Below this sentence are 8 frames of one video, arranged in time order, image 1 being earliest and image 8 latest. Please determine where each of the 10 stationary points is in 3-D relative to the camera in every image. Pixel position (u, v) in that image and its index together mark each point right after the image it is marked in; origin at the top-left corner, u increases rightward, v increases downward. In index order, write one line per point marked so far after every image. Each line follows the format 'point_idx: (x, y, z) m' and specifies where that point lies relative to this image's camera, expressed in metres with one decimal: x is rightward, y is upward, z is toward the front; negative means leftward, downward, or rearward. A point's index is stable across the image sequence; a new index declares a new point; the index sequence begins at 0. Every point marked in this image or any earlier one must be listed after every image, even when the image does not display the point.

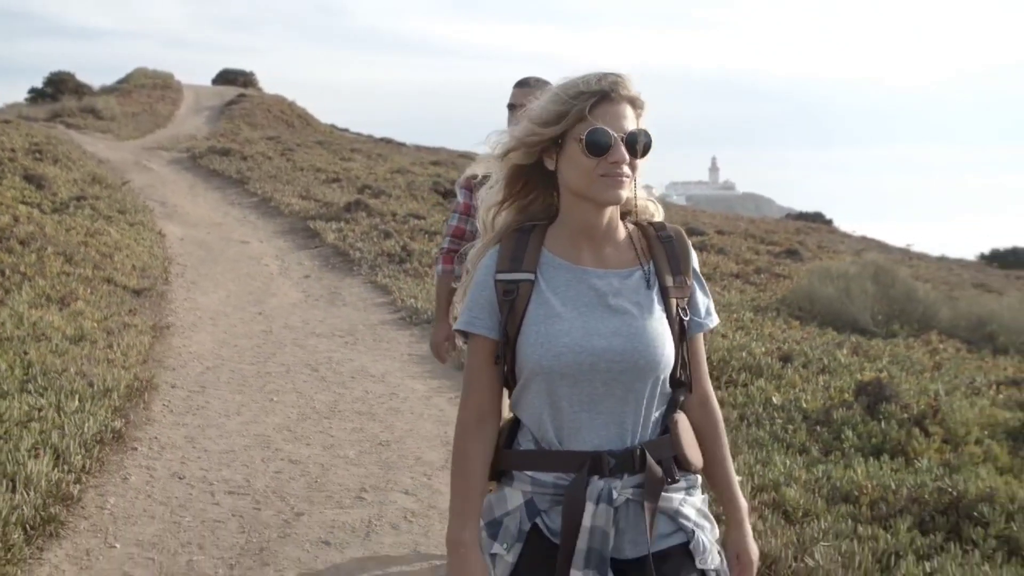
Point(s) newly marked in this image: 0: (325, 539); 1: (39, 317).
0: (-0.6, -0.9, +4.6) m
1: (-3.0, -0.2, +8.5) m
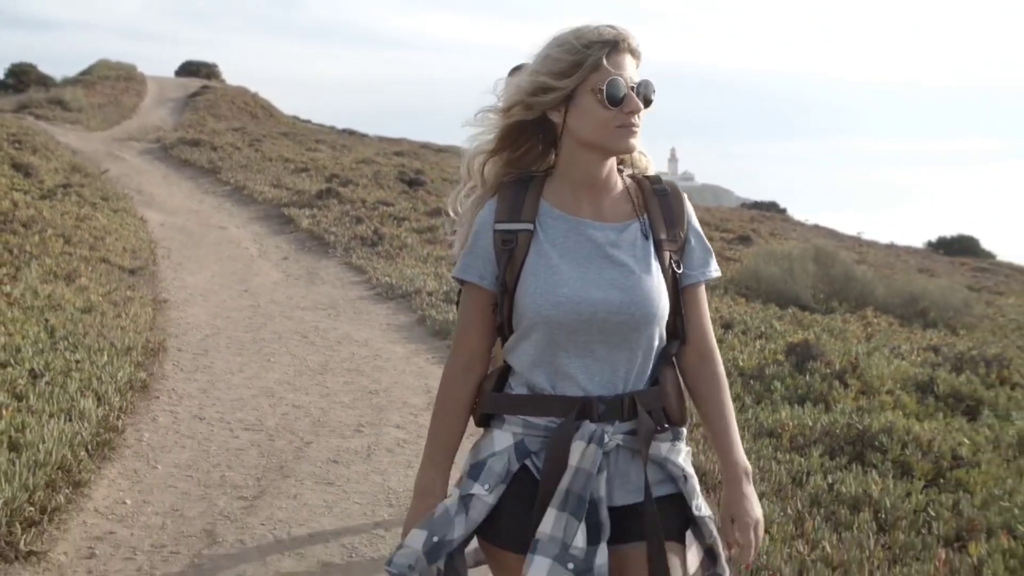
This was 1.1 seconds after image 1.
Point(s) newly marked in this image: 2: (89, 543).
0: (-0.7, -0.7, +5.6) m
1: (-3.2, 0.0, +9.4) m
2: (-1.4, -0.8, +4.4) m
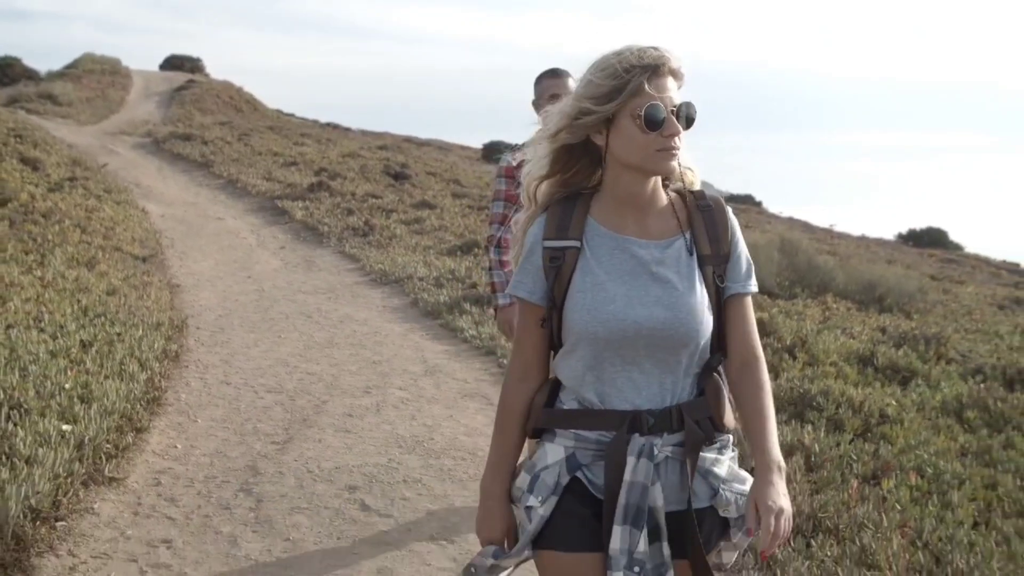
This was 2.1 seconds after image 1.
0: (-0.8, -0.6, +6.5) m
1: (-3.3, +0.1, +10.3) m
2: (-1.4, -0.7, +5.4) m
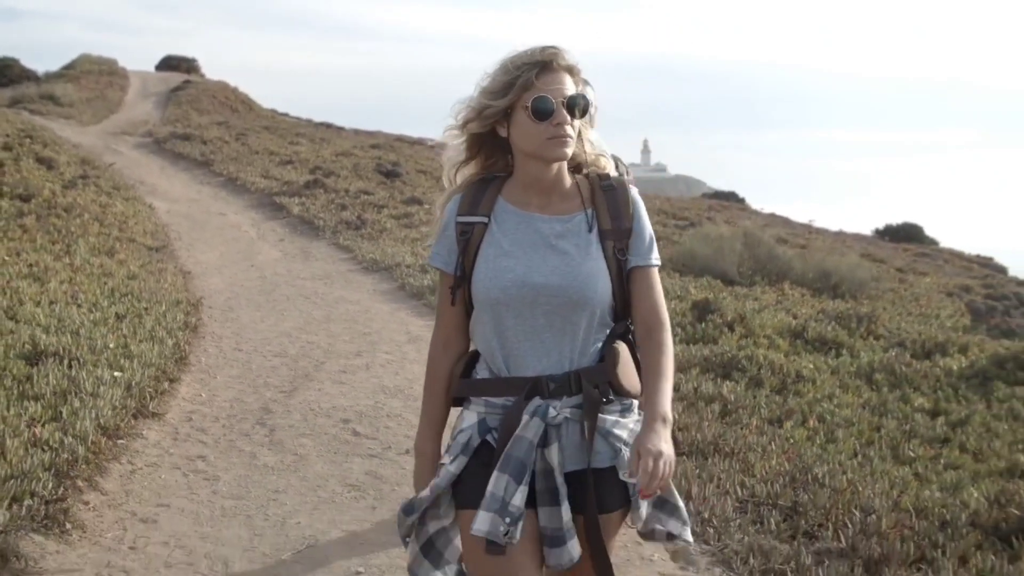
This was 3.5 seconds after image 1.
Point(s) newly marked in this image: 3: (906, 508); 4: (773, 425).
0: (-1.0, -0.5, +7.8) m
1: (-3.5, +0.2, +11.6) m
2: (-1.6, -0.6, +6.6) m
3: (+1.6, -0.9, +5.3) m
4: (+1.4, -0.7, +7.2) m
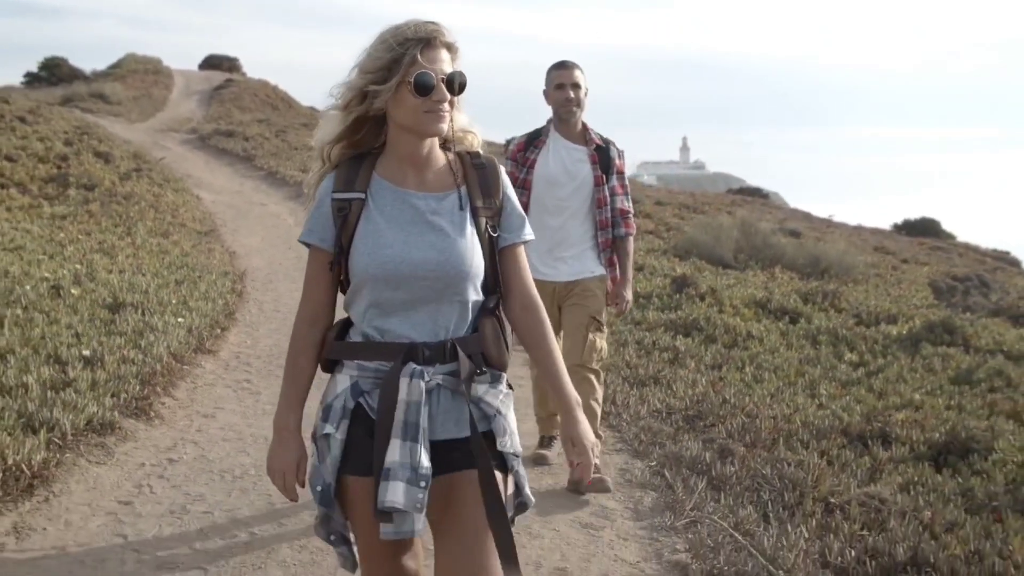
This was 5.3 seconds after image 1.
0: (-1.0, -0.3, +9.5) m
1: (-3.5, +0.5, +13.3) m
2: (-1.7, -0.4, +8.3) m
3: (+1.4, -0.7, +6.9) m
4: (+1.3, -0.5, +8.8) m
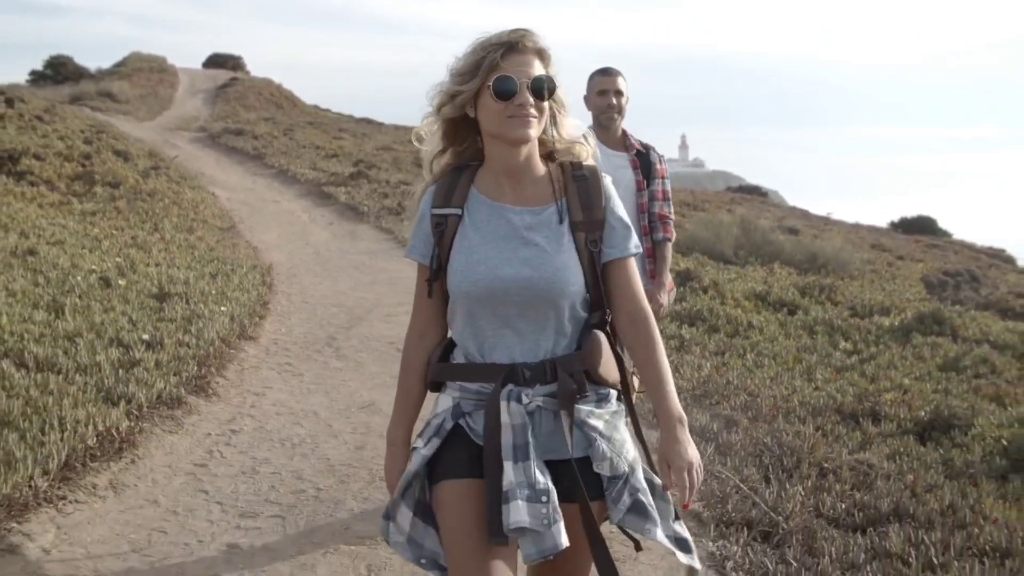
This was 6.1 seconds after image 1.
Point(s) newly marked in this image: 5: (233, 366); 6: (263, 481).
0: (-0.9, -0.2, +10.1) m
1: (-3.4, +0.5, +13.9) m
2: (-1.6, -0.3, +8.9) m
3: (+1.6, -0.6, +7.5) m
4: (+1.4, -0.5, +9.5) m
5: (-1.6, -0.4, +7.7) m
6: (-1.0, -0.7, +5.3) m
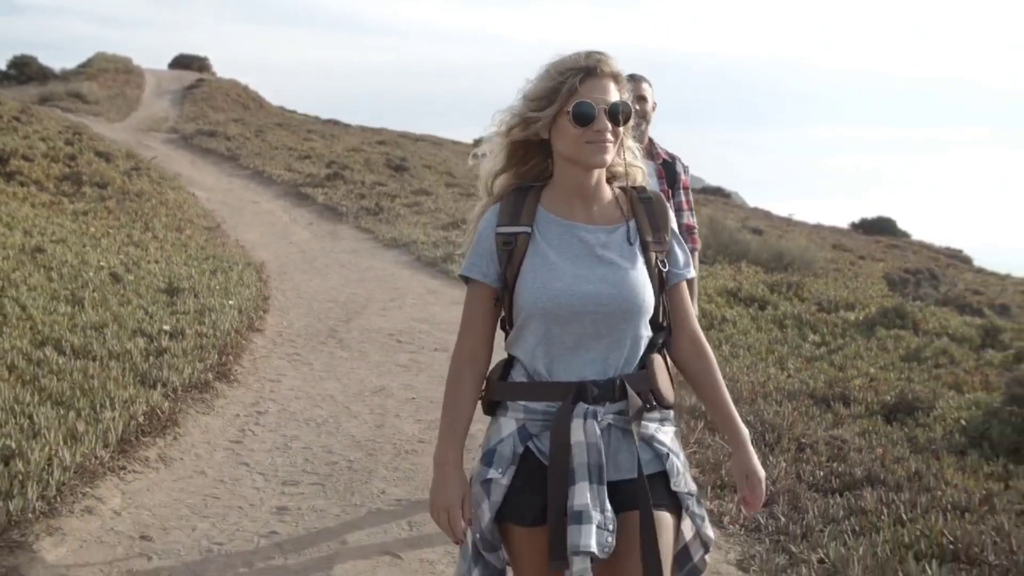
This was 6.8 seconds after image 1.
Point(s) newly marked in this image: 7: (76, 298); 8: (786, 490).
0: (-1.0, -0.2, +10.6) m
1: (-3.6, +0.6, +14.4) m
2: (-1.6, -0.3, +9.4) m
3: (+1.5, -0.6, +8.1) m
4: (+1.3, -0.4, +10.0) m
5: (-1.6, -0.4, +8.2) m
6: (-0.9, -0.7, +5.8) m
7: (-2.8, -0.1, +8.7) m
8: (+1.0, -0.8, +5.1) m
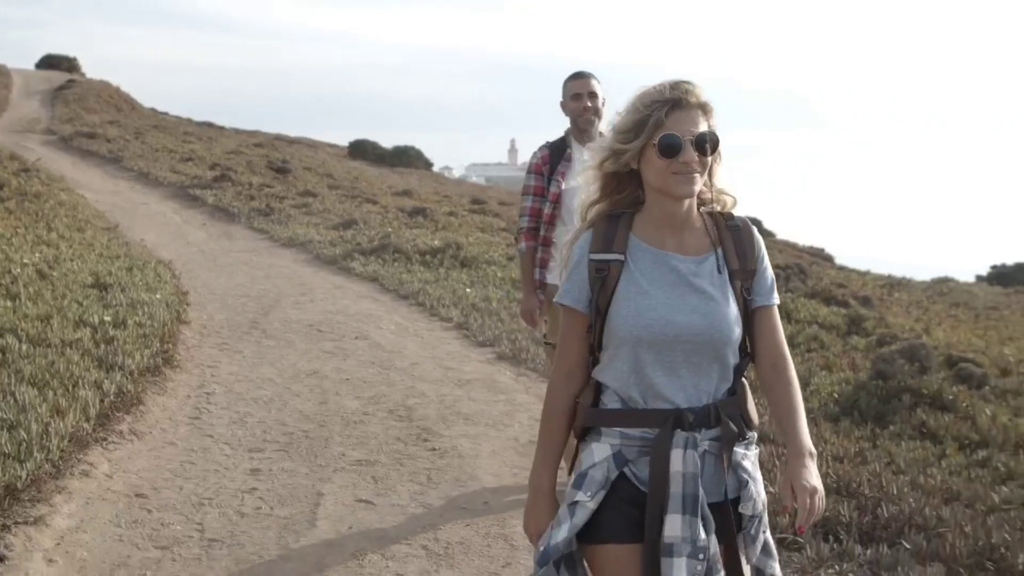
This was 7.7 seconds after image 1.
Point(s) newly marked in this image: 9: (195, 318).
0: (-1.8, -0.1, +11.2) m
1: (-4.7, +0.6, +14.7) m
2: (-2.3, -0.3, +10.0) m
3: (+1.0, -0.5, +8.9) m
4: (+0.6, -0.4, +10.9) m
5: (-2.1, -0.4, +8.7) m
6: (-1.2, -0.7, +6.4) m
7: (-3.4, 0.0, +9.1) m
8: (+0.8, -0.7, +5.9) m
9: (-2.4, -0.2, +10.2) m
